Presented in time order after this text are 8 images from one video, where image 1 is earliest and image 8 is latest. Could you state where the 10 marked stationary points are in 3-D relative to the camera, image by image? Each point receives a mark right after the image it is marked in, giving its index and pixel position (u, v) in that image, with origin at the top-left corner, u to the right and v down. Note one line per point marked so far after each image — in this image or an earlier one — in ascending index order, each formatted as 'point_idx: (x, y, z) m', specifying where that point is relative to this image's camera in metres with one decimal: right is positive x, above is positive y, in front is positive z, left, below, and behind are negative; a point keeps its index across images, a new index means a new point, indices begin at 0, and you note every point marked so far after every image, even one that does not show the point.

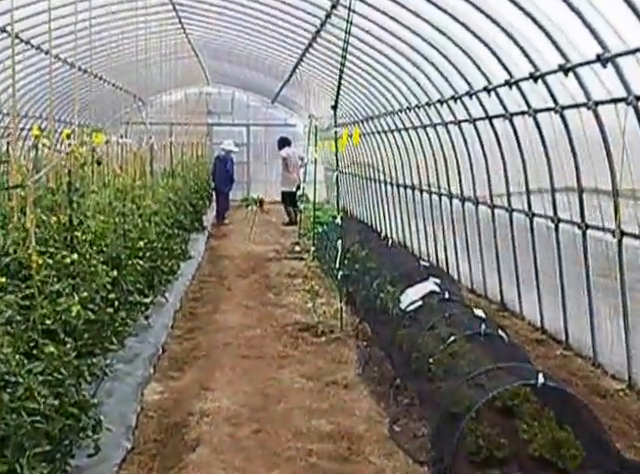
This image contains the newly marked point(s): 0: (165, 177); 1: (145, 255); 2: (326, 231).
0: (-2.5, +0.9, +11.1) m
1: (-1.9, -0.2, +7.4) m
2: (+0.1, +0.1, +11.6) m
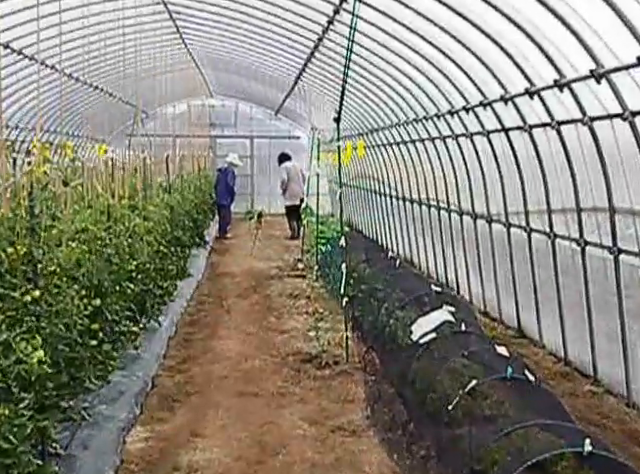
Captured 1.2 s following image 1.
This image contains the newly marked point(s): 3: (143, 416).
0: (-2.4, +0.6, +10.6) m
1: (-1.8, -0.4, +6.9) m
2: (+0.2, -0.2, +11.0) m
3: (-1.4, -1.4, +5.6) m
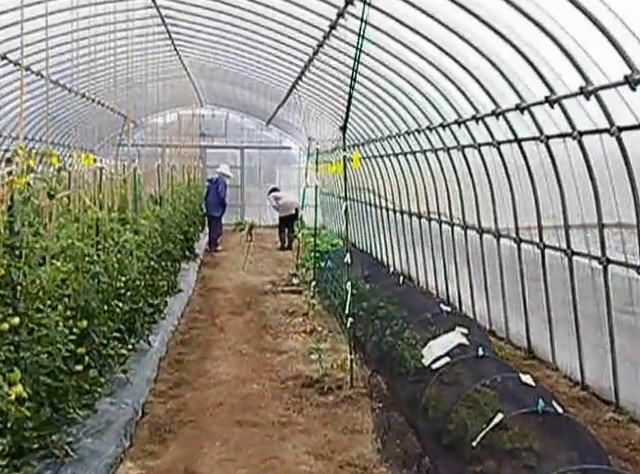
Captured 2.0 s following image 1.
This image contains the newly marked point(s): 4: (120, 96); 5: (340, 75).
0: (-2.5, +0.4, +10.1) m
1: (-1.8, -0.5, +6.4) m
2: (+0.1, -0.4, +10.6) m
3: (-1.4, -1.5, +5.2) m
4: (-5.3, +3.7, +18.9) m
5: (+0.3, +2.6, +12.1) m
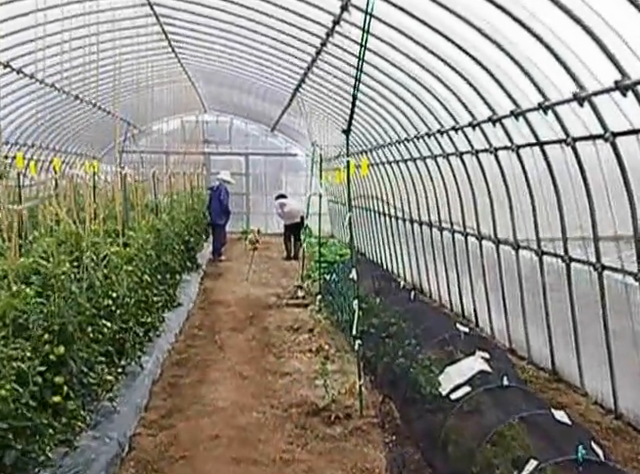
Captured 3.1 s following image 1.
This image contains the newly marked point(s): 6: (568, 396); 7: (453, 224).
0: (-2.4, +0.3, +9.6) m
1: (-1.8, -0.7, +5.8) m
2: (+0.2, -0.6, +10.0) m
3: (-1.3, -1.7, +4.6) m
4: (-5.2, +3.5, +18.4) m
5: (+0.4, +2.5, +11.5) m
6: (+2.4, -1.5, +6.8) m
7: (+1.9, +0.2, +9.9) m
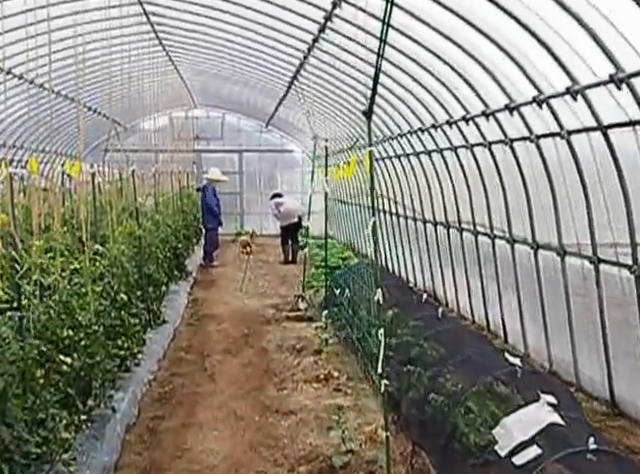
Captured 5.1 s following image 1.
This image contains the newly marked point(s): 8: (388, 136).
0: (-2.3, +0.2, +8.3) m
1: (-1.7, -0.8, +4.6) m
2: (+0.3, -0.6, +8.7) m
3: (-1.2, -1.8, +3.3) m
4: (-5.2, +3.4, +17.1) m
5: (+0.4, +2.4, +10.3) m
6: (+2.5, -1.5, +5.6) m
7: (+1.9, +0.1, +8.7) m
8: (+1.1, +1.7, +11.9) m
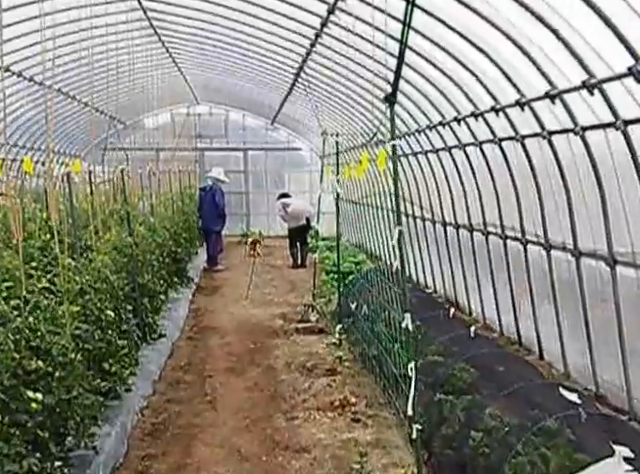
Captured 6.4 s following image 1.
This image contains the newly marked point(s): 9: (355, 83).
0: (-2.2, +0.1, +7.5) m
1: (-1.6, -0.8, +3.8) m
2: (+0.4, -0.7, +7.9) m
3: (-1.1, -1.8, +2.5) m
4: (-5.0, +3.3, +16.4) m
5: (+0.5, +2.4, +9.5) m
6: (+2.6, -1.6, +4.7) m
7: (+2.1, +0.1, +7.9) m
8: (+1.3, +1.7, +11.0) m
9: (+0.5, +2.4, +11.0) m
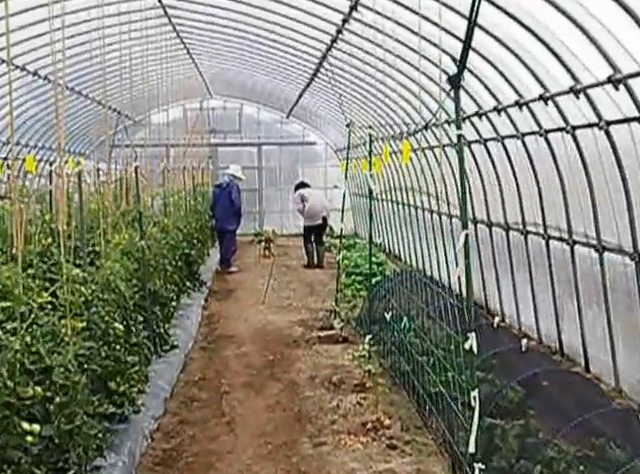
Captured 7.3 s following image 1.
0: (-2.0, +0.1, +6.9) m
1: (-1.4, -0.9, +3.2) m
2: (+0.7, -0.7, +7.3) m
3: (-0.9, -1.9, +1.9) m
4: (-4.7, +3.3, +15.8) m
5: (+0.8, +2.4, +8.8) m
6: (+2.8, -1.6, +4.1) m
7: (+2.3, +0.1, +7.2) m
8: (+1.6, +1.7, +10.4) m
9: (+0.8, +2.4, +10.4) m
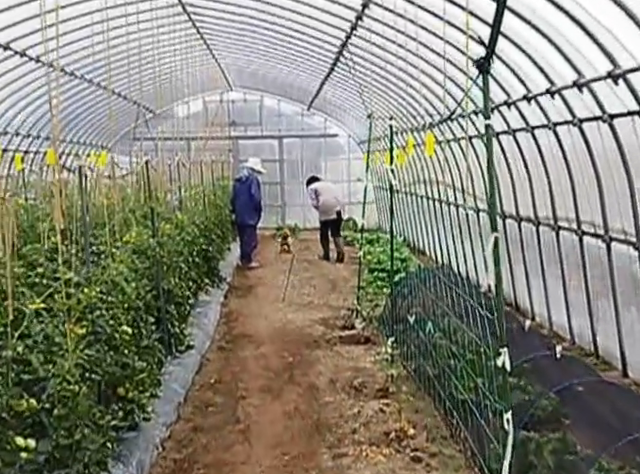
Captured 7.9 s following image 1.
0: (-1.8, +0.1, +6.6) m
1: (-1.3, -0.9, +2.9) m
2: (+0.9, -0.7, +6.9) m
3: (-0.9, -1.9, +1.7) m
4: (-4.2, +3.4, +15.6) m
5: (+1.0, +2.4, +8.4) m
6: (+2.9, -1.6, +3.7) m
7: (+2.5, +0.1, +6.8) m
8: (+1.9, +1.7, +10.0) m
9: (+1.1, +2.4, +10.0) m
